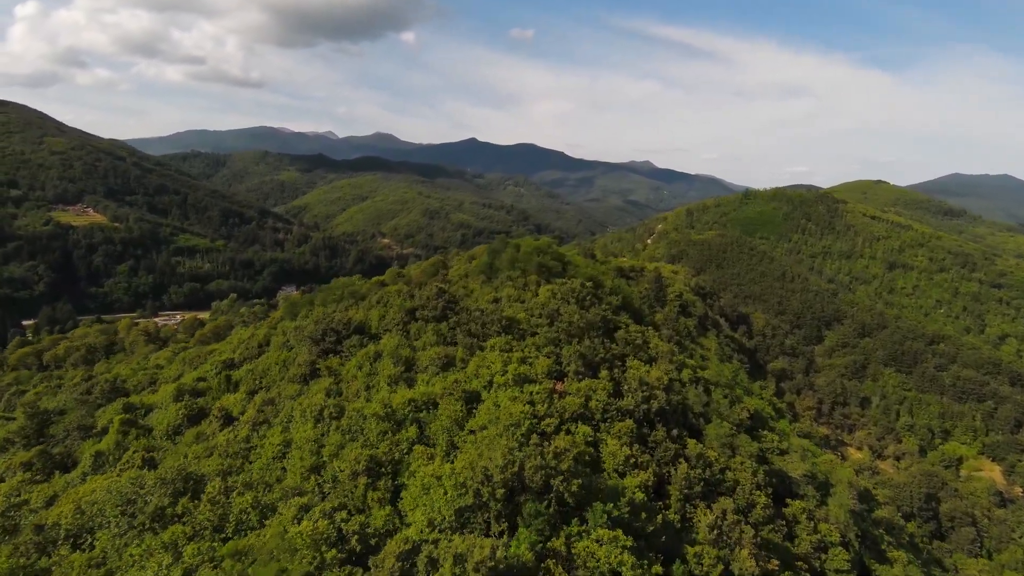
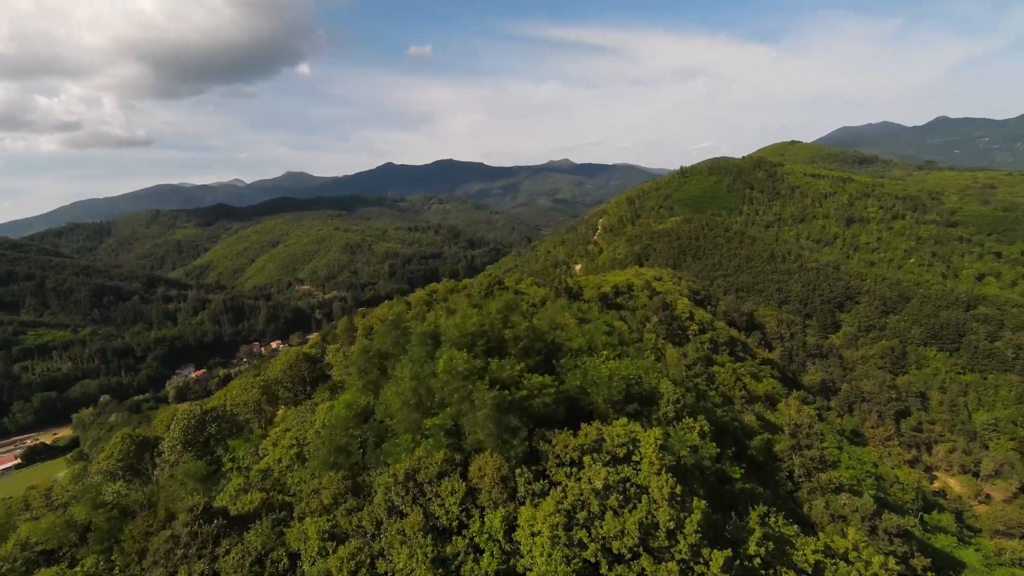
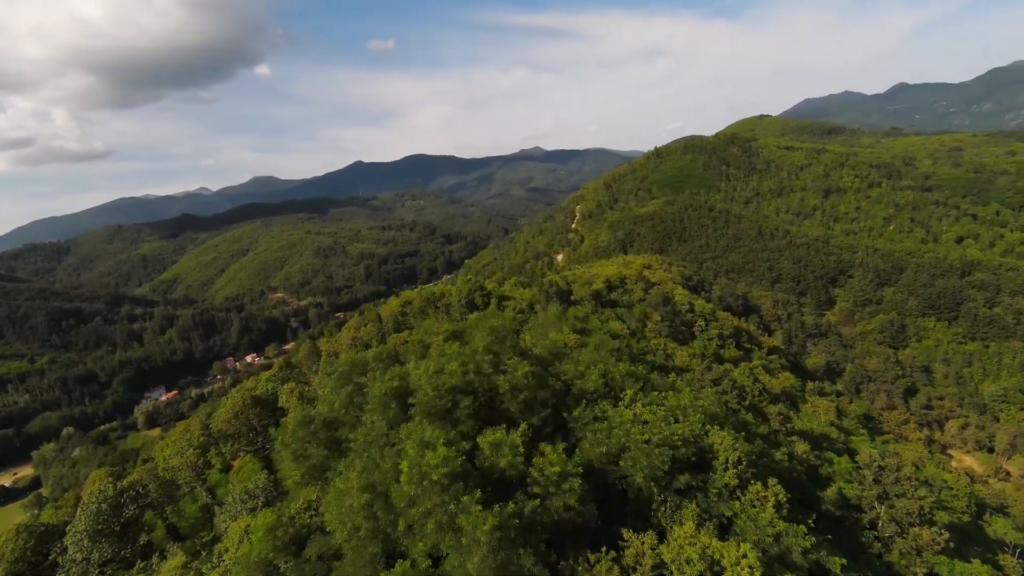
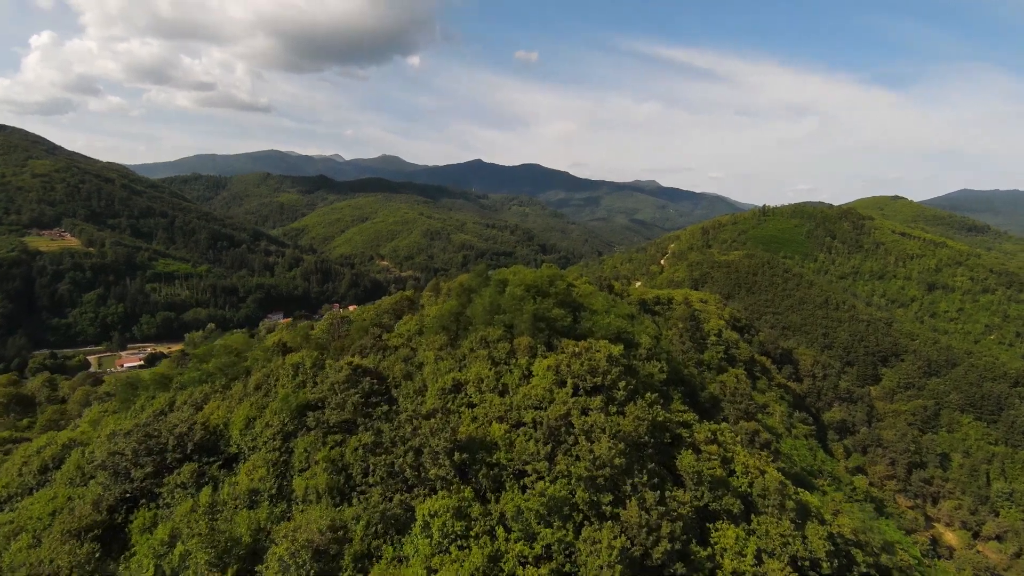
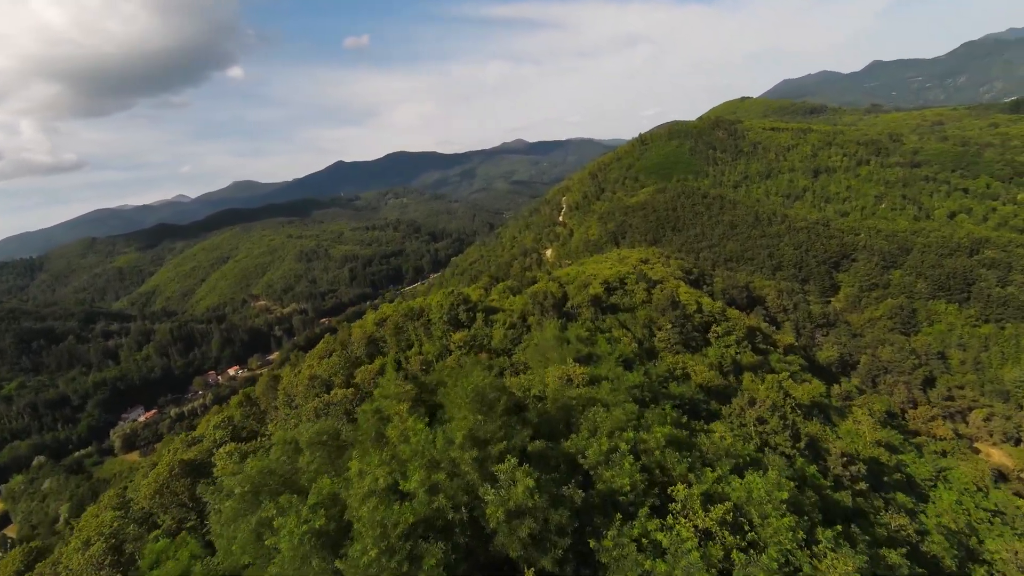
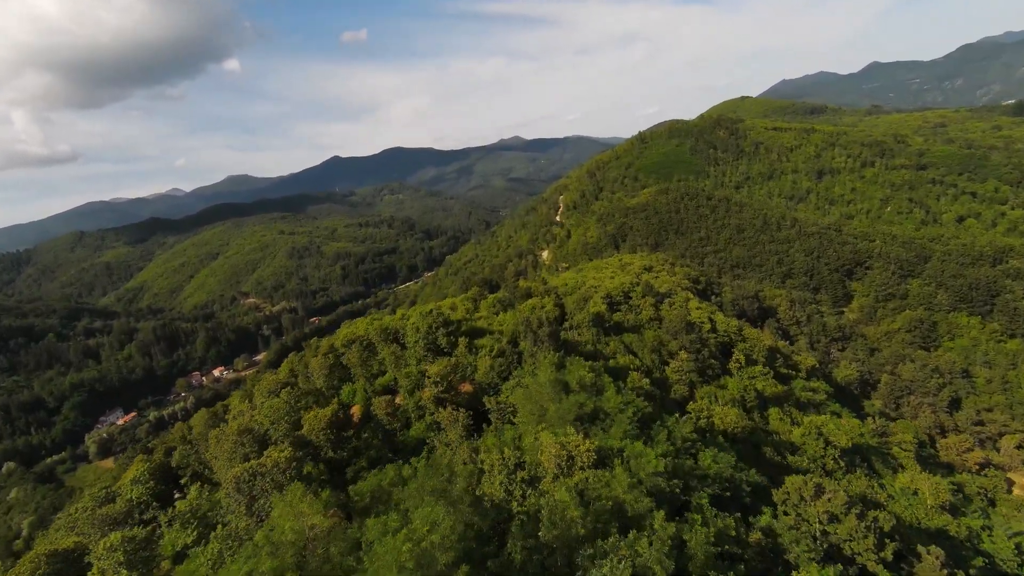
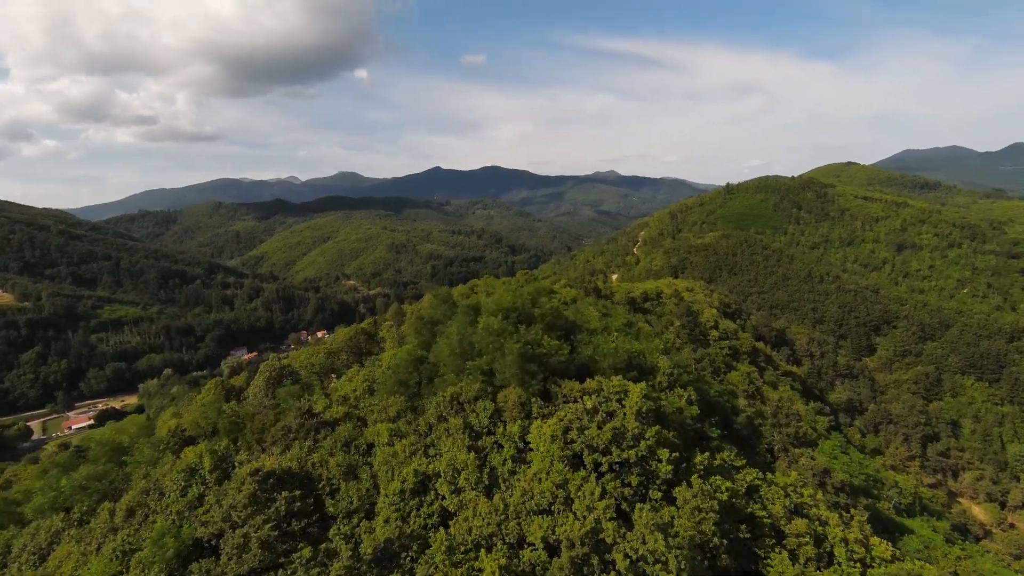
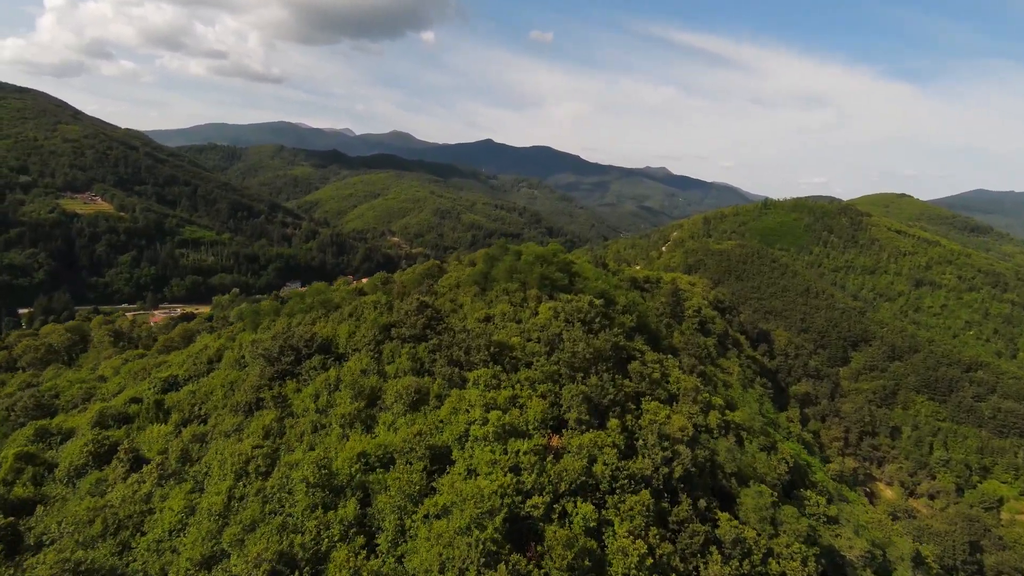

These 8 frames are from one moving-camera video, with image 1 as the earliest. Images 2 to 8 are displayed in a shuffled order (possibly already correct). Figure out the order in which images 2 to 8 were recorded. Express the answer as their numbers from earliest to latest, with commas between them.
8, 4, 7, 2, 3, 5, 6
